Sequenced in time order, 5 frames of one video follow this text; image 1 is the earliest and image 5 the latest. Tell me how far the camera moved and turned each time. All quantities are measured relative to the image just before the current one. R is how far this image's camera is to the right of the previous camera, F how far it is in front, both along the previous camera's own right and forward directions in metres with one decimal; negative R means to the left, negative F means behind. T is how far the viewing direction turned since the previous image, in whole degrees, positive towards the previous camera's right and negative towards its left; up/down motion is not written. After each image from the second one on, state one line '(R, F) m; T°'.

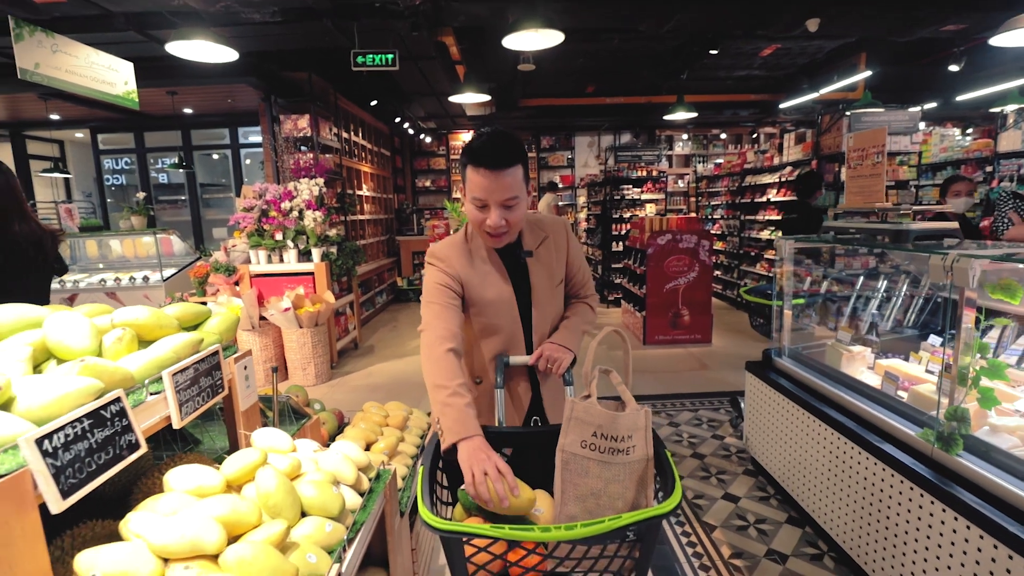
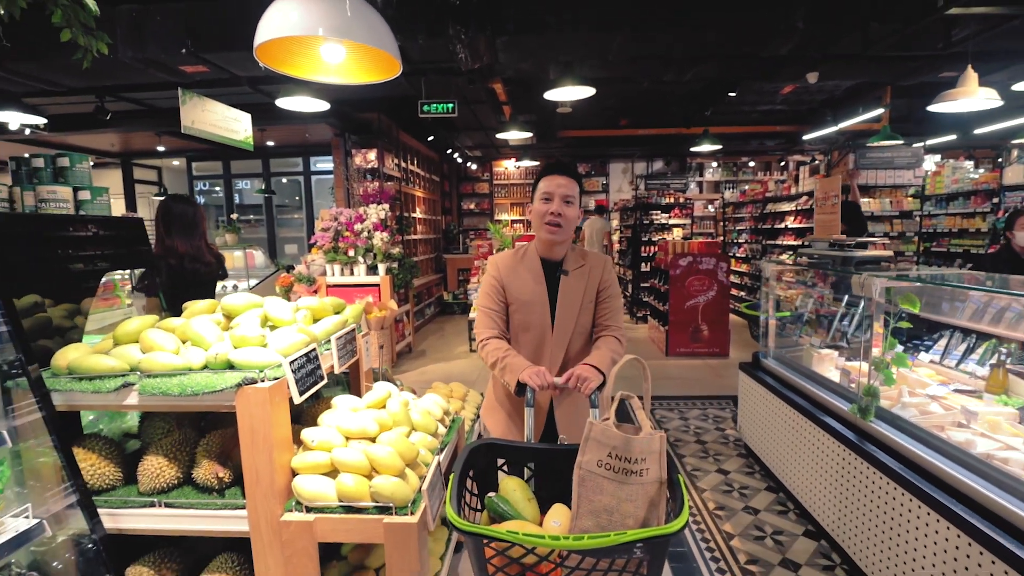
(0.0, -0.7) m; -4°
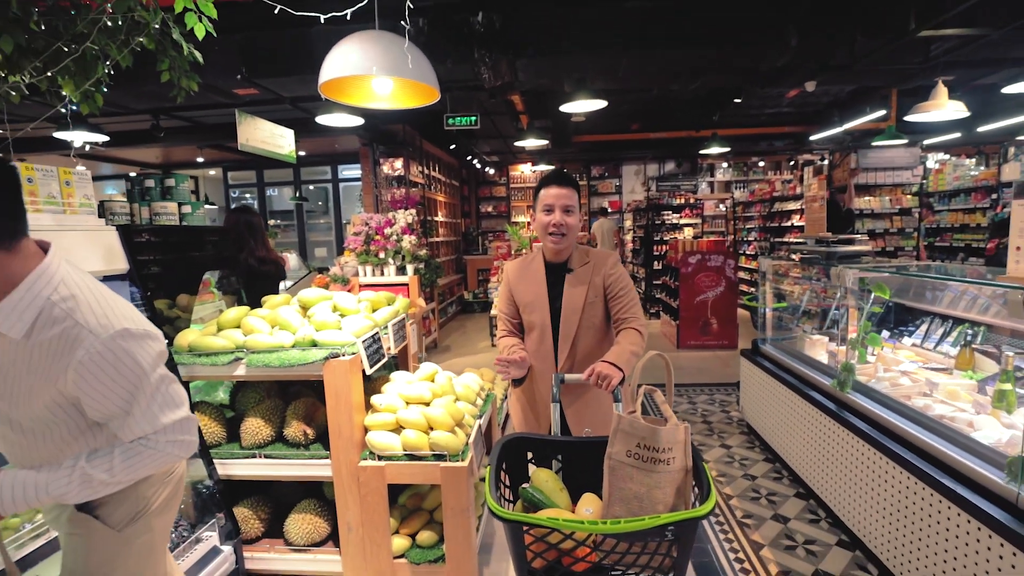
(-0.1, -0.4) m; -2°
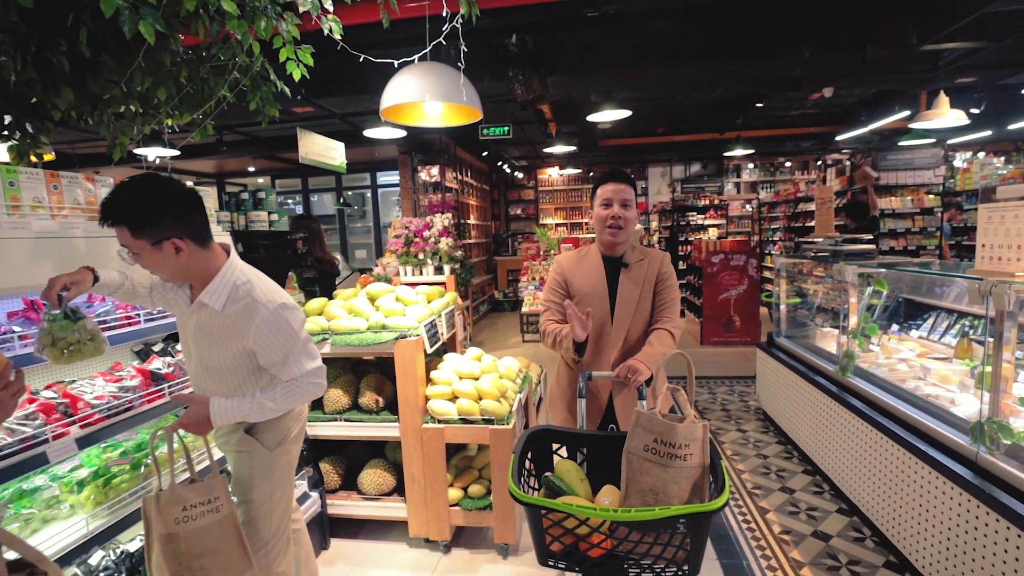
(0.0, -0.4) m; -3°
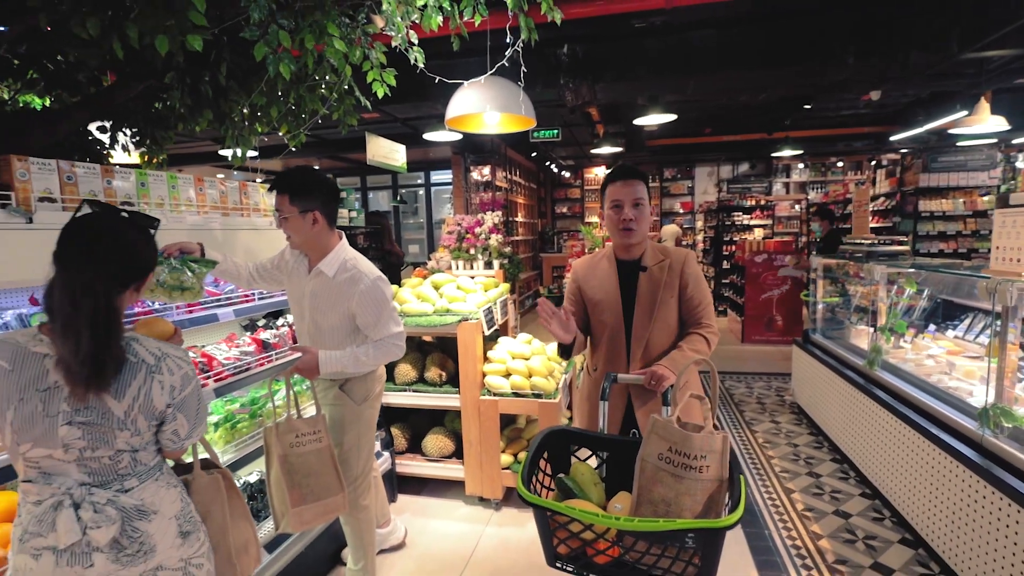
(0.0, -0.3) m; -5°
